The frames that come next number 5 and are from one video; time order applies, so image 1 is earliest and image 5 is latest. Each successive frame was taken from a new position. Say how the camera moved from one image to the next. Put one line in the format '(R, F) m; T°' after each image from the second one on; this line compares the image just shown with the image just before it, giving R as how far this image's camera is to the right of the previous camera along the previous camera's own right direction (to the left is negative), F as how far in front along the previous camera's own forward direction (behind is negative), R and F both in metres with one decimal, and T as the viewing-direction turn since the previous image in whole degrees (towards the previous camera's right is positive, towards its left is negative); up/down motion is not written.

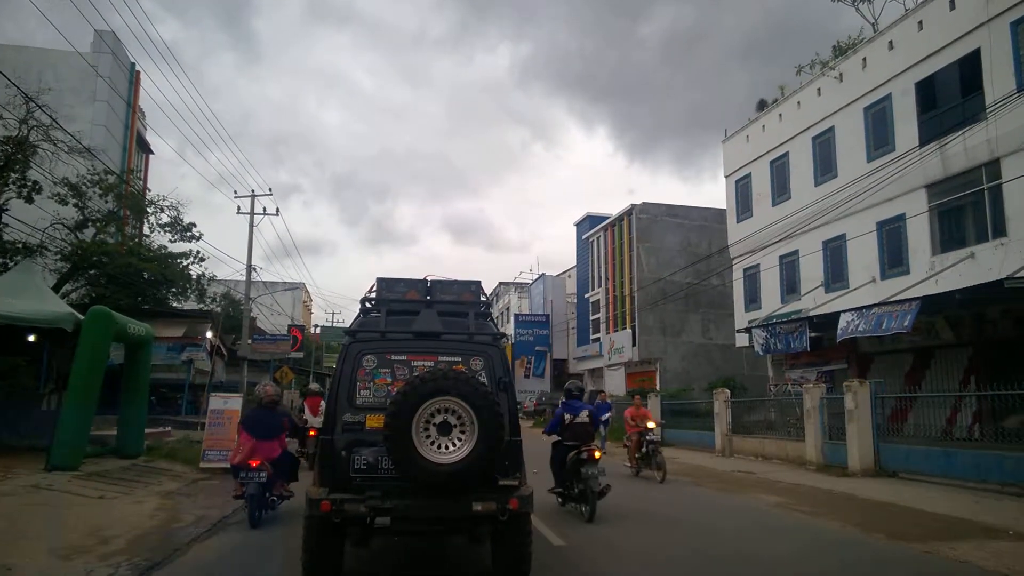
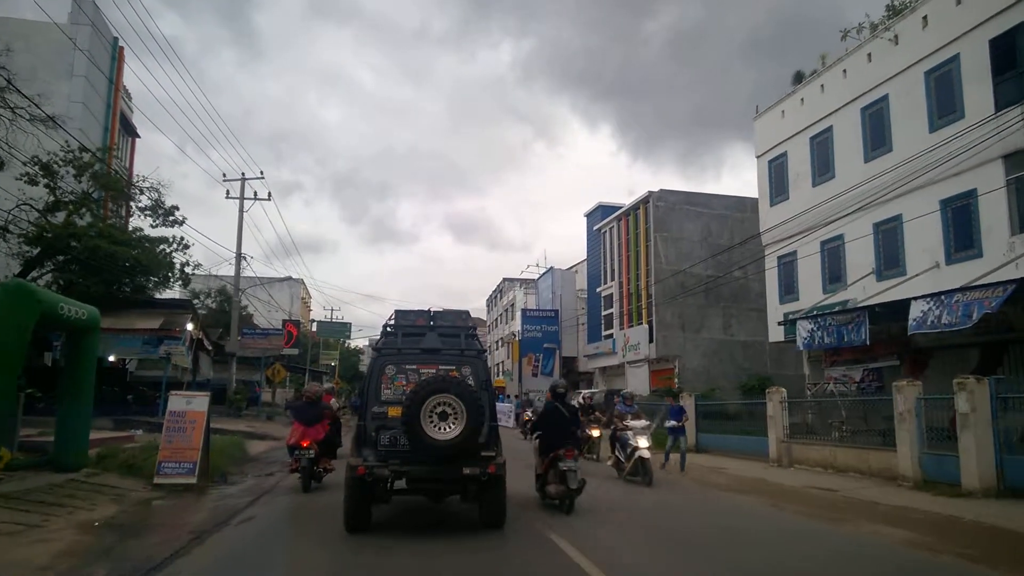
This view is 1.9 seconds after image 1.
(-0.3, +2.5) m; 0°
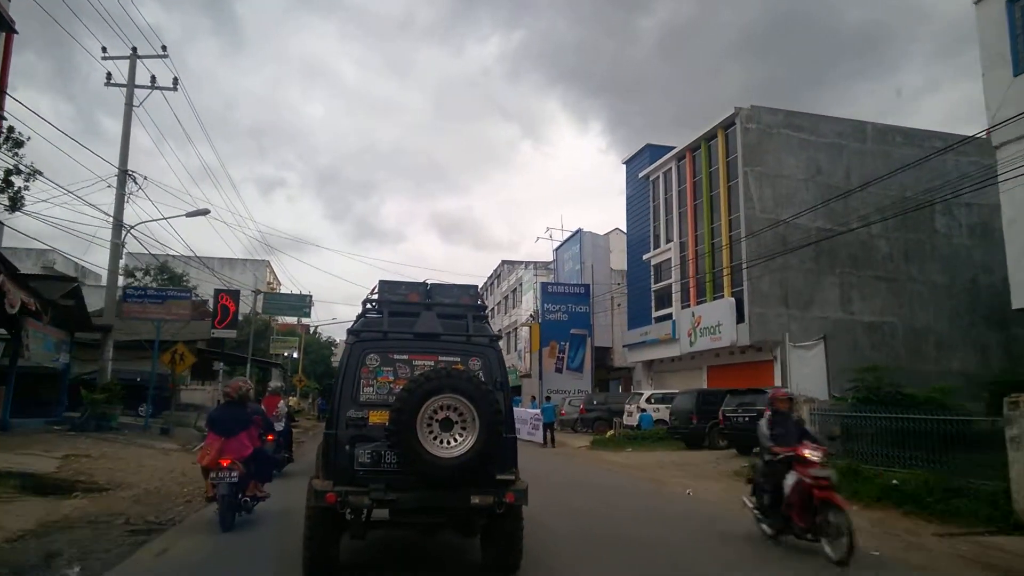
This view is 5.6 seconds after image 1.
(-1.3, +11.2) m; +1°
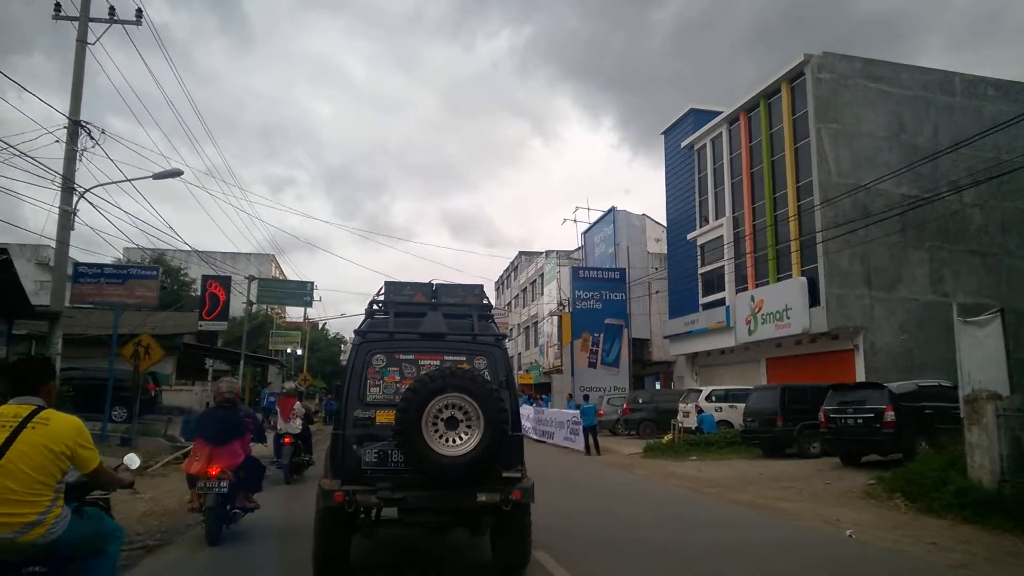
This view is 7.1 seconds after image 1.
(-0.6, +3.7) m; -1°
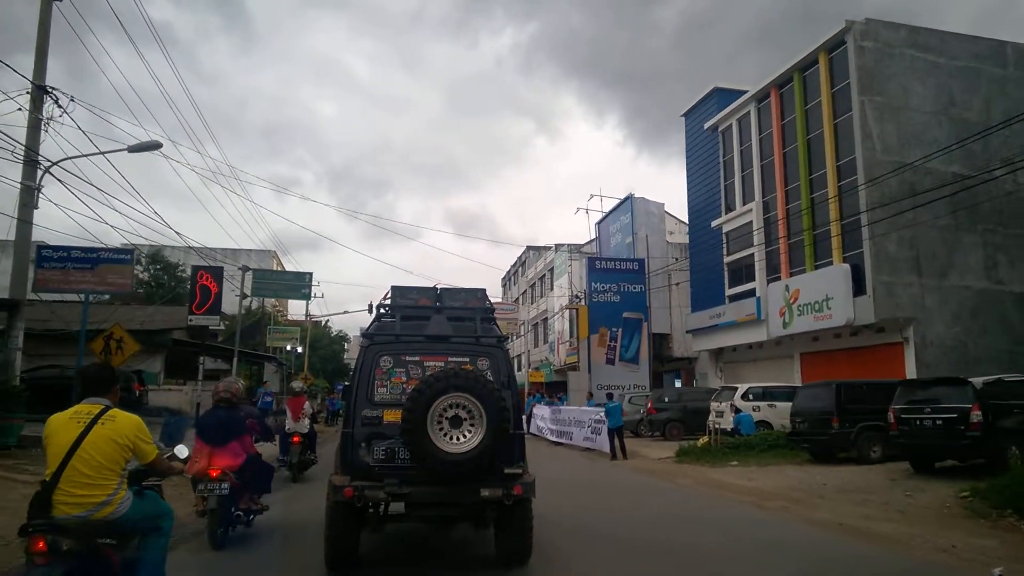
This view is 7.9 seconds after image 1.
(-0.3, +1.8) m; 0°
